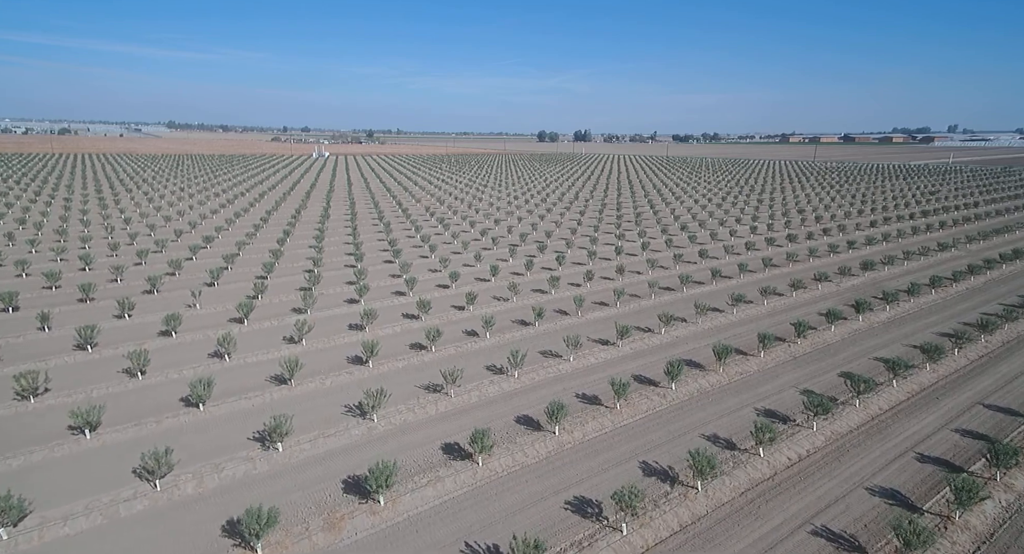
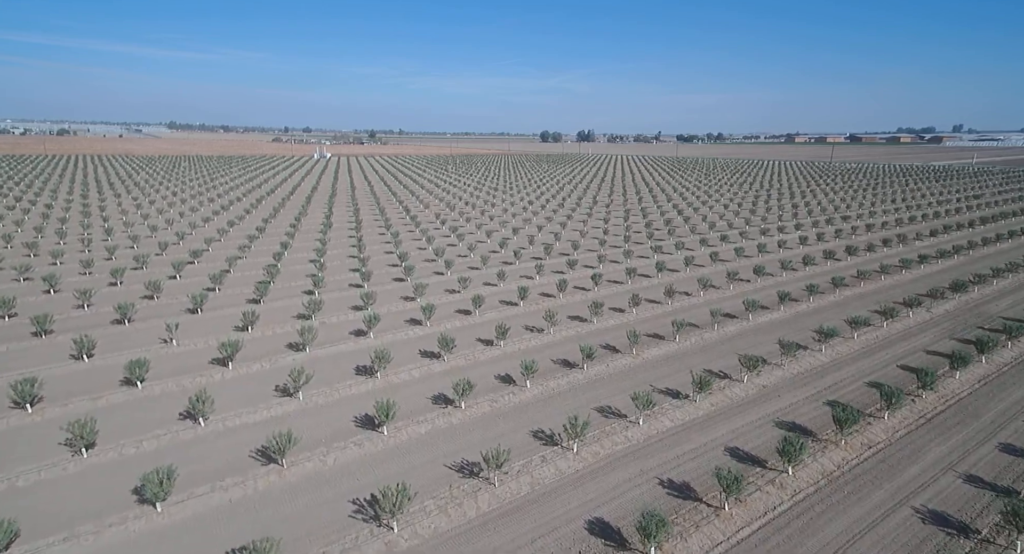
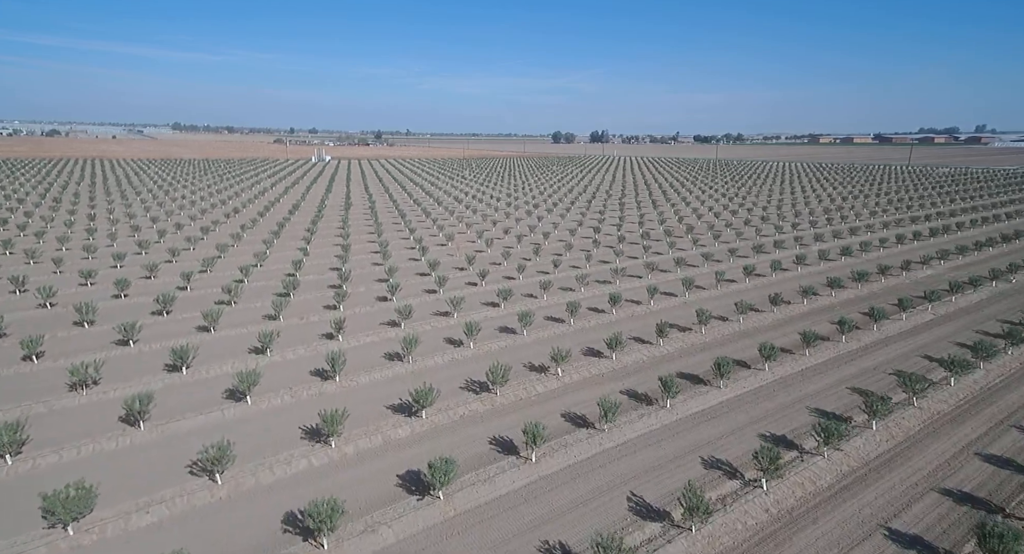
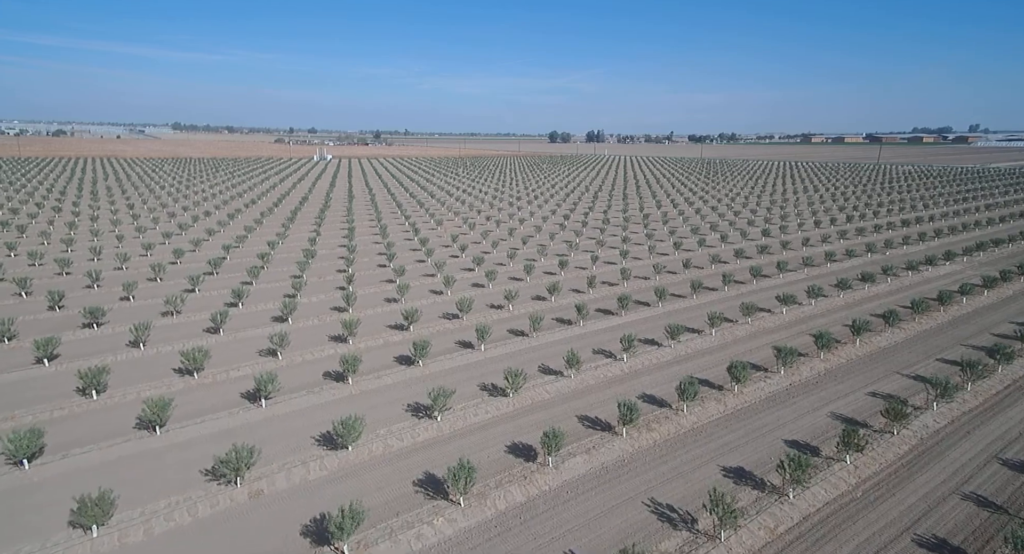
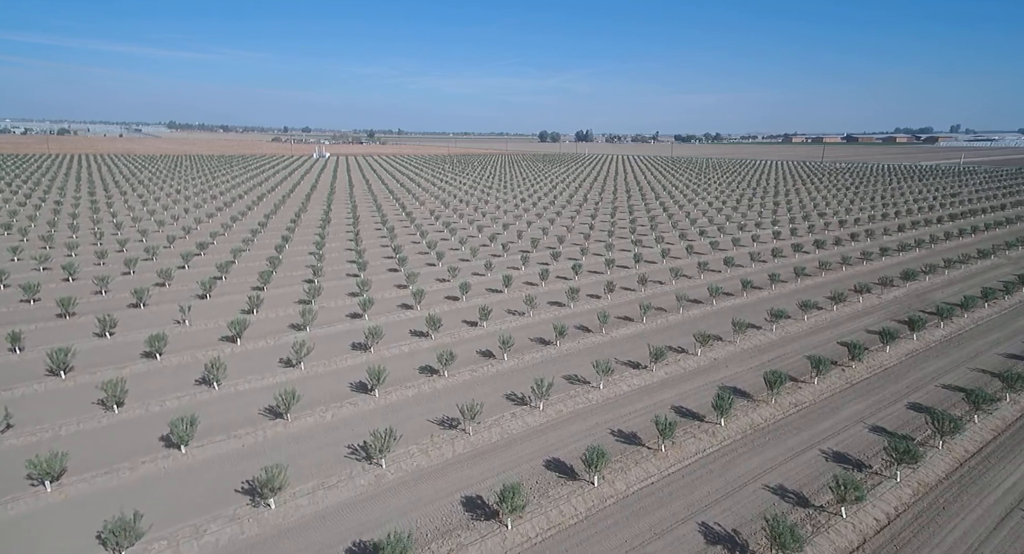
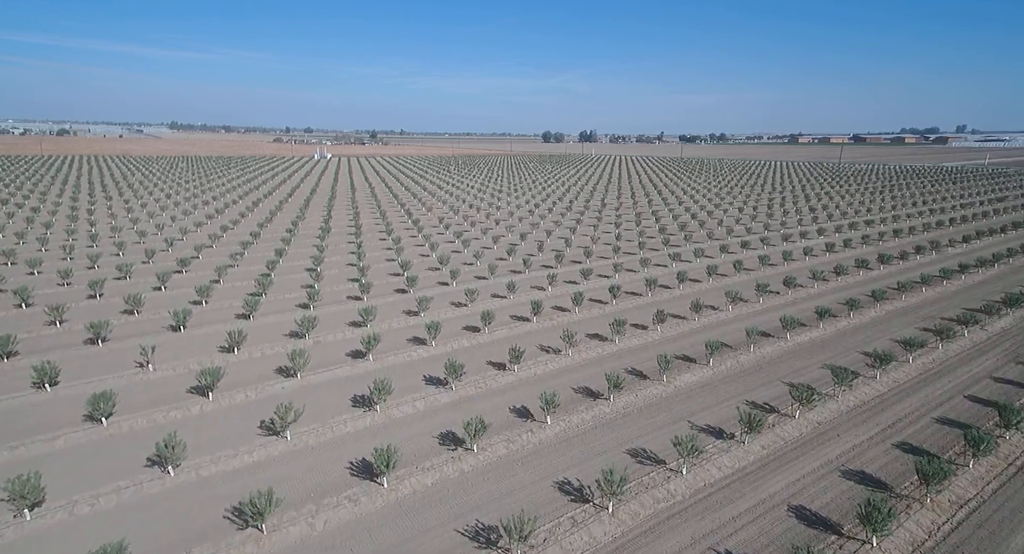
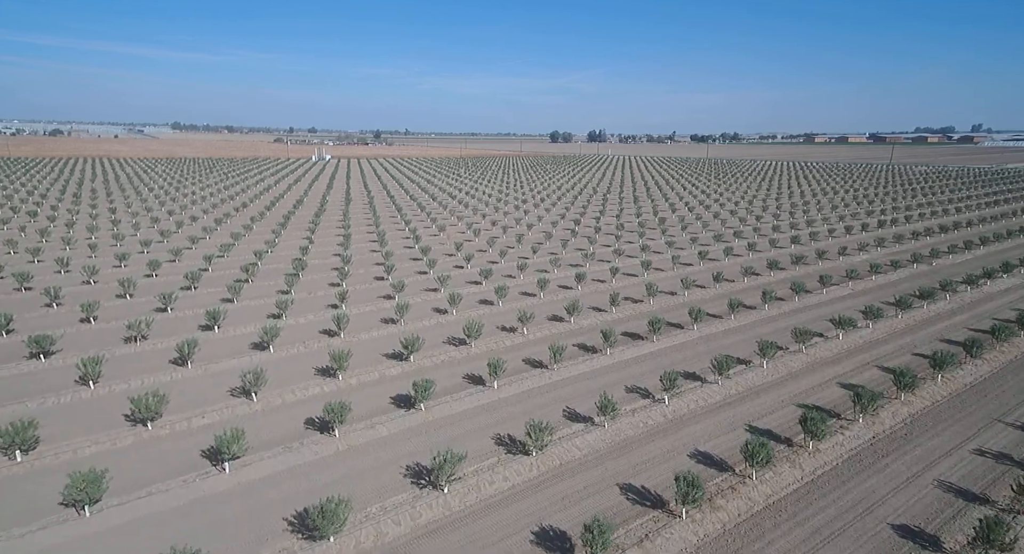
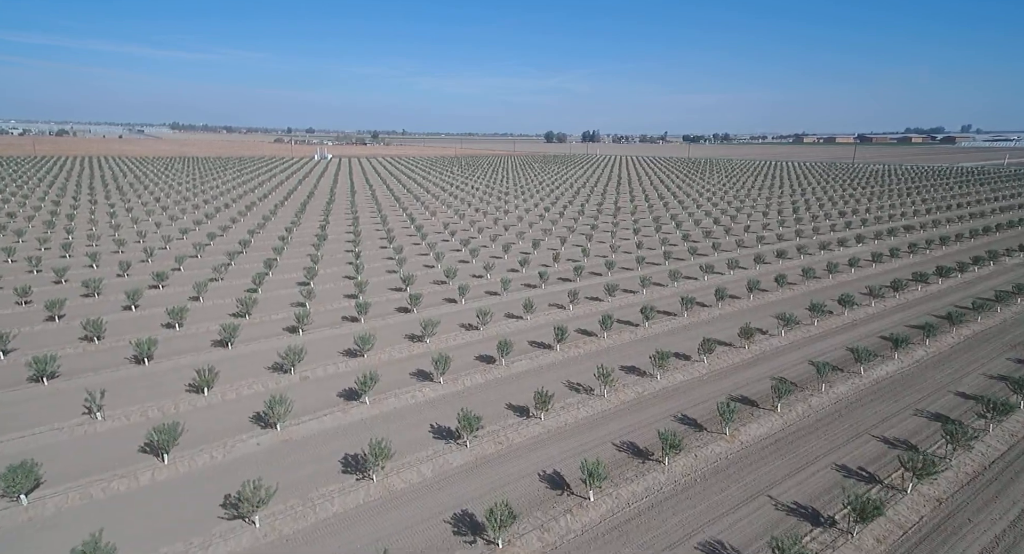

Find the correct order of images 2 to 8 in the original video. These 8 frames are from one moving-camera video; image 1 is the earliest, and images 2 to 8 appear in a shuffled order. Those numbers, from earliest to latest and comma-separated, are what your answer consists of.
5, 2, 6, 8, 4, 7, 3
